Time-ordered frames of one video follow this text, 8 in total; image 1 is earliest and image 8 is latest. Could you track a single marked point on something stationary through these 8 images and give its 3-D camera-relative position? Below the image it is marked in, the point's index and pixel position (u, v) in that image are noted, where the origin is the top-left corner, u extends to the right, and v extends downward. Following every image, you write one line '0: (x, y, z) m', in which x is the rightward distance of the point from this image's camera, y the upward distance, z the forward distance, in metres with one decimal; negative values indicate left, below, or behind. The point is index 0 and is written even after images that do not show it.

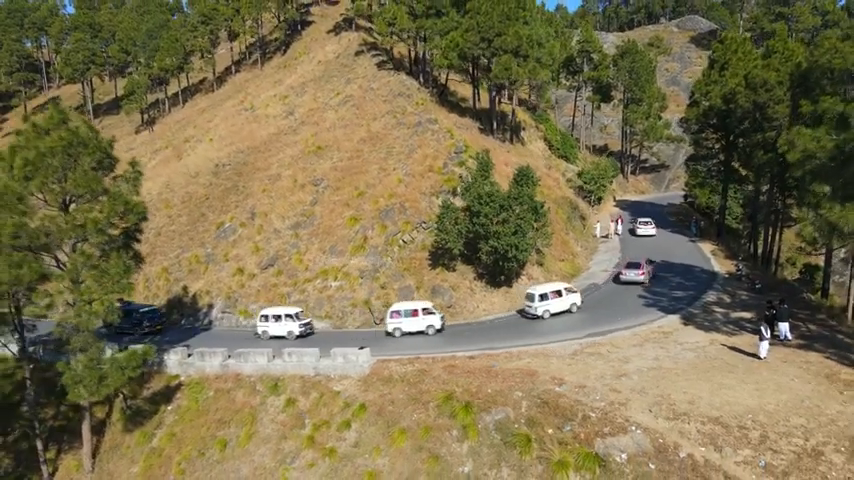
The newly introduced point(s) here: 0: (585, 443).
0: (+4.9, -6.1, +18.5) m
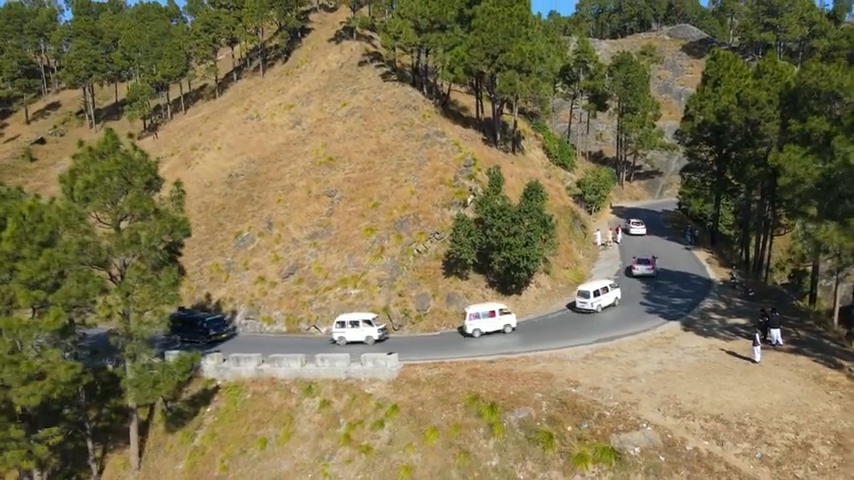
0: (+6.0, -6.6, +20.6) m
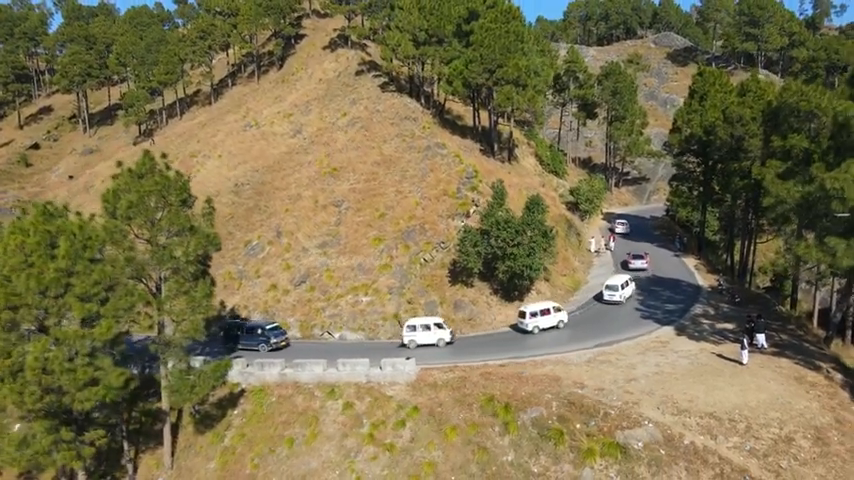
0: (+6.8, -7.2, +22.8) m
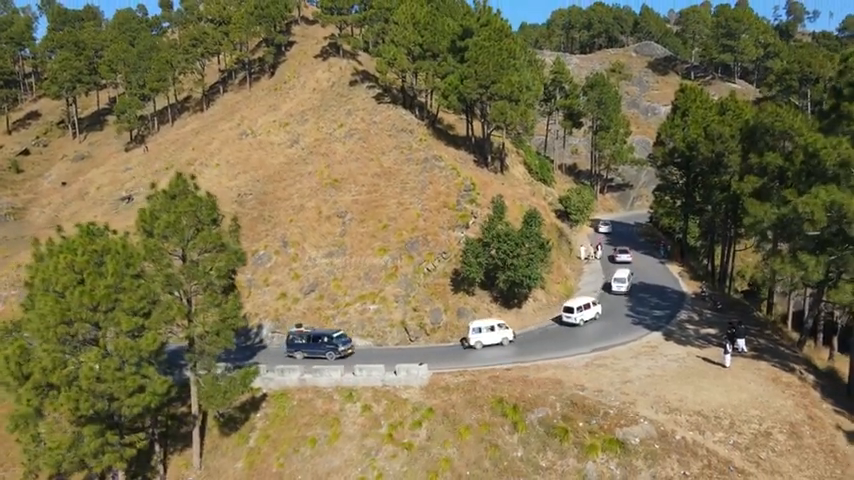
0: (+7.5, -7.9, +25.3) m
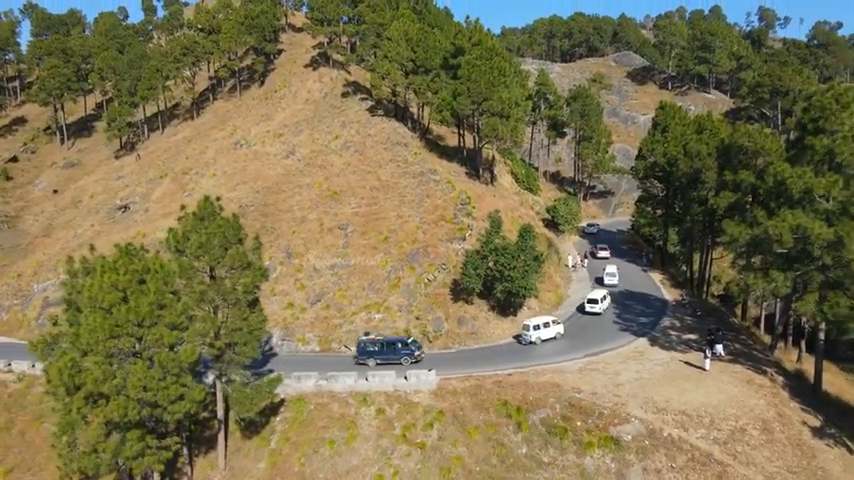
0: (+8.1, -8.7, +28.2) m
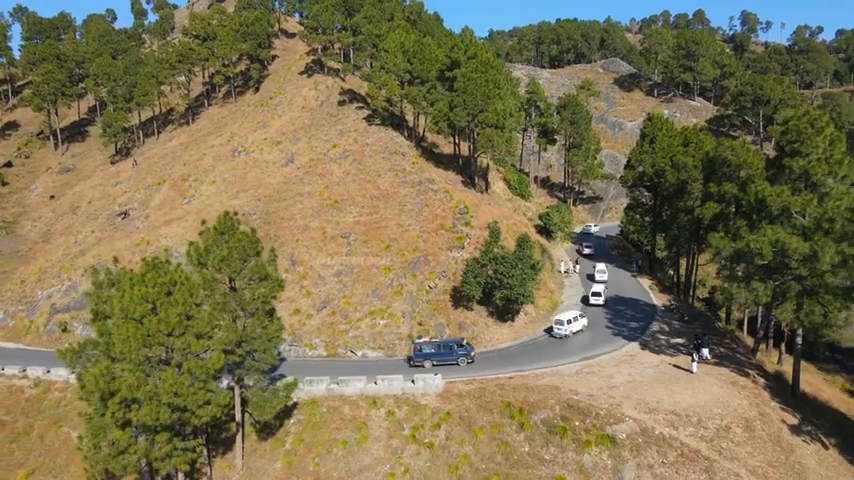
0: (+8.5, -9.4, +30.5) m
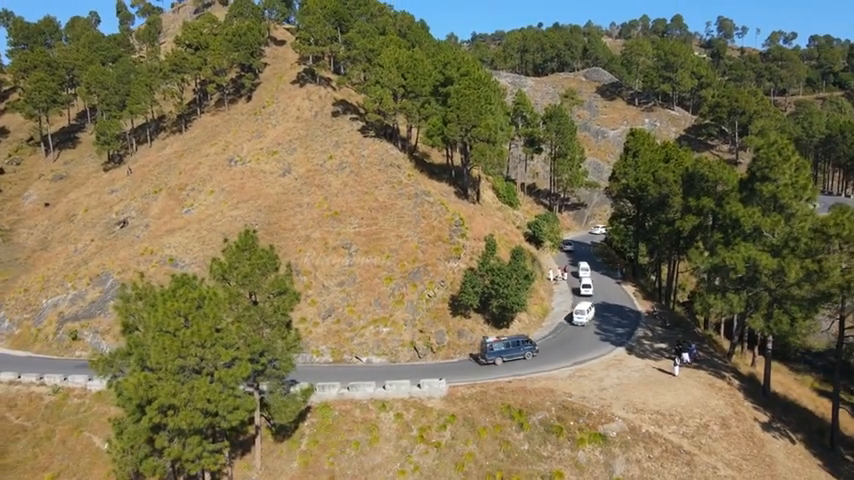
0: (+8.9, -10.2, +33.6) m
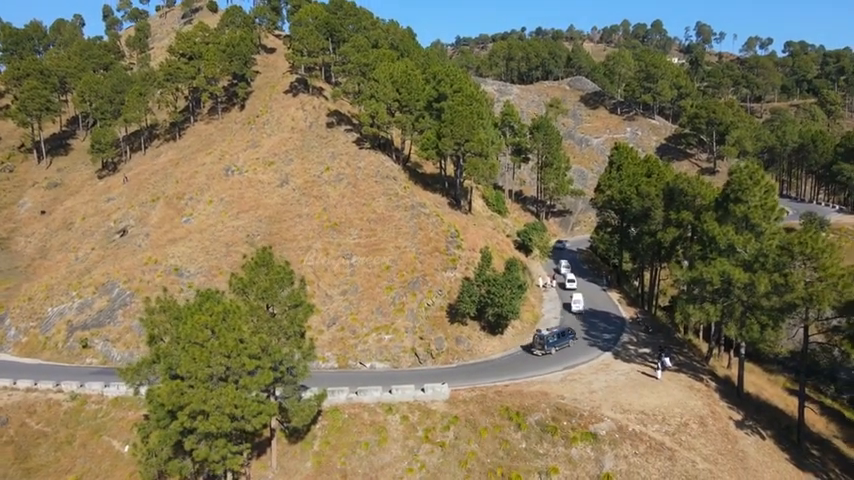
0: (+9.3, -11.2, +36.8) m
